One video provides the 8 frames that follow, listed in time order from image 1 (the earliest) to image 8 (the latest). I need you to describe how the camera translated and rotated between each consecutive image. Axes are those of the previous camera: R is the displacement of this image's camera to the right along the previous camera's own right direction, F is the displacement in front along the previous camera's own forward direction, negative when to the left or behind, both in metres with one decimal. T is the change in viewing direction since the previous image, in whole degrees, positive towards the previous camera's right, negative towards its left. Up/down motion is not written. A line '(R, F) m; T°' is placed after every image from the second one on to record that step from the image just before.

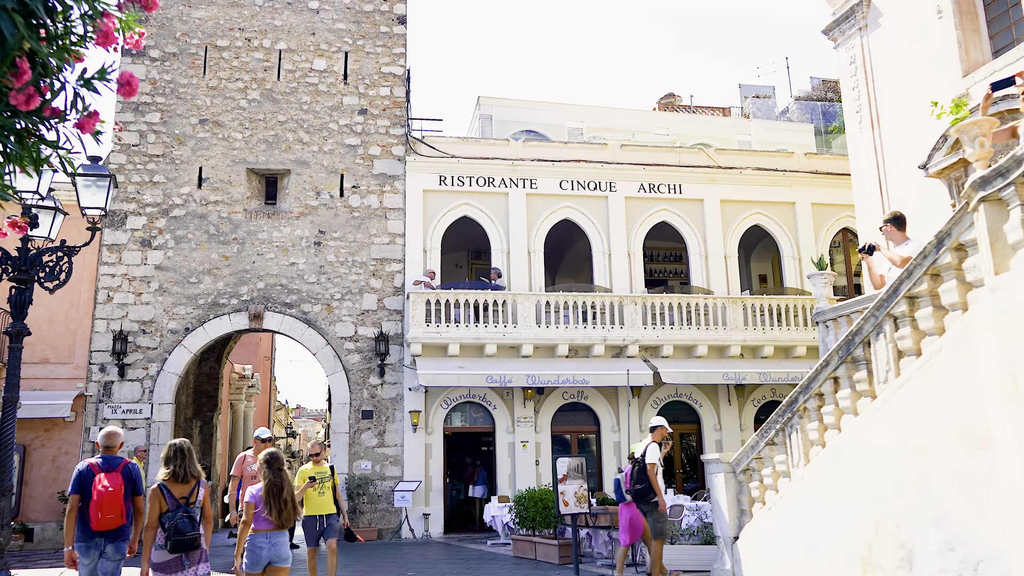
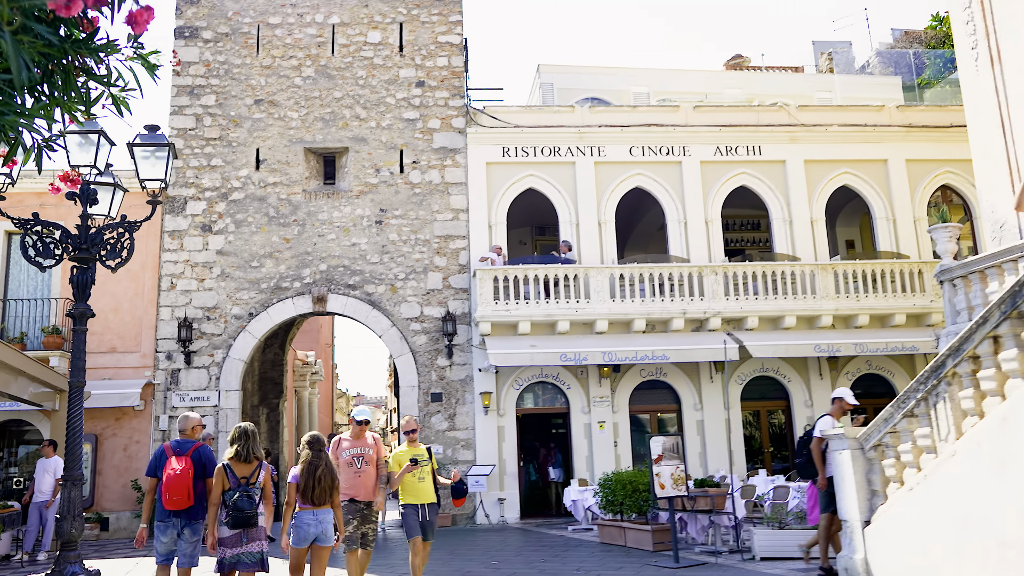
(-0.3, +0.6) m; -4°
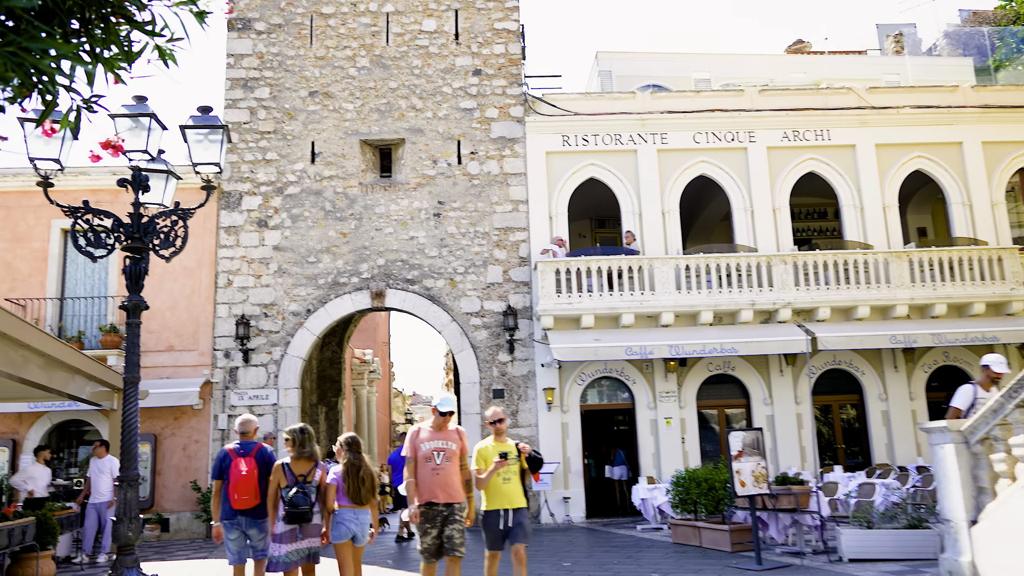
(-0.6, +0.4) m; -2°
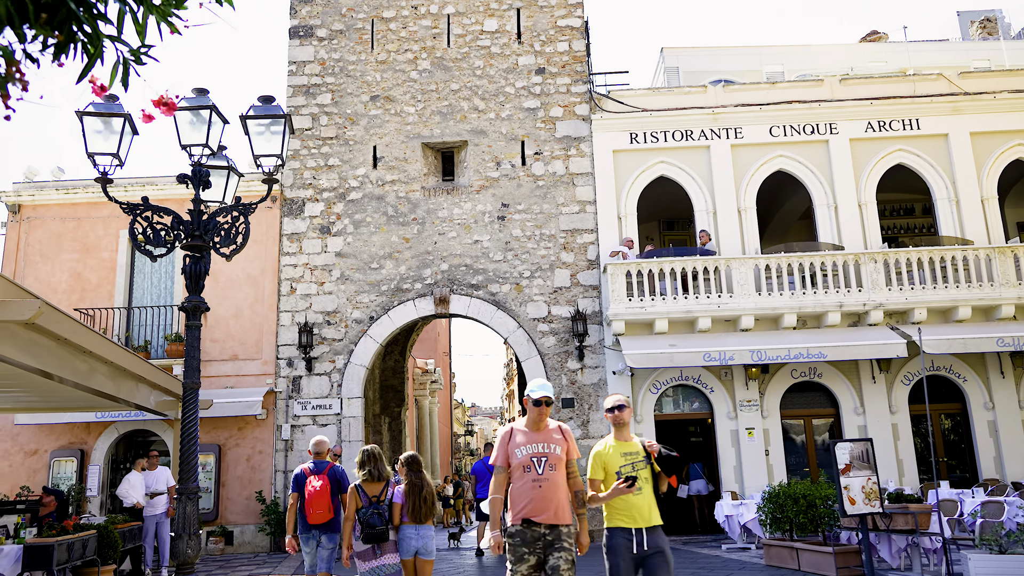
(0.0, +0.5) m; -5°
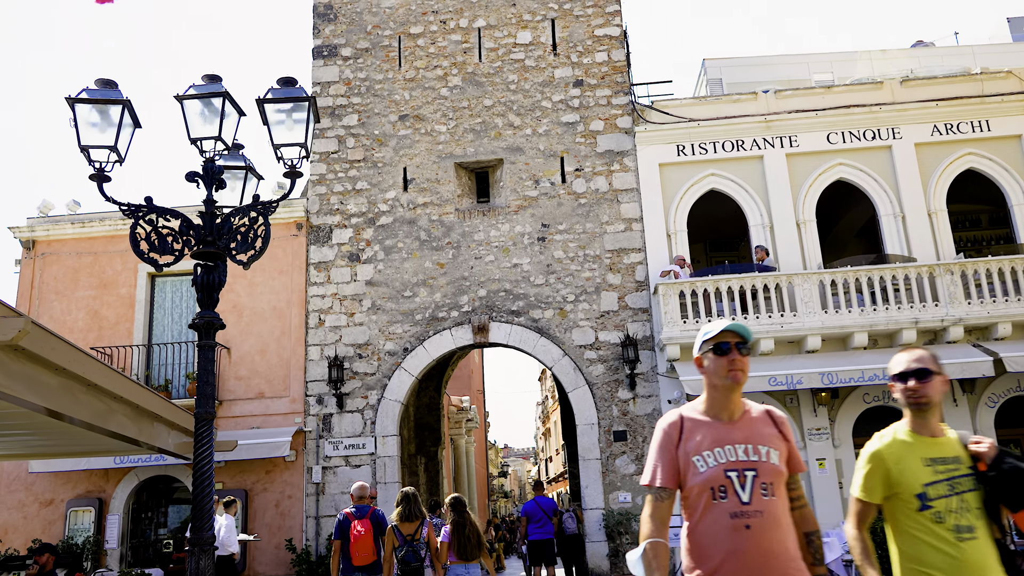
(-0.3, +0.8) m; -1°
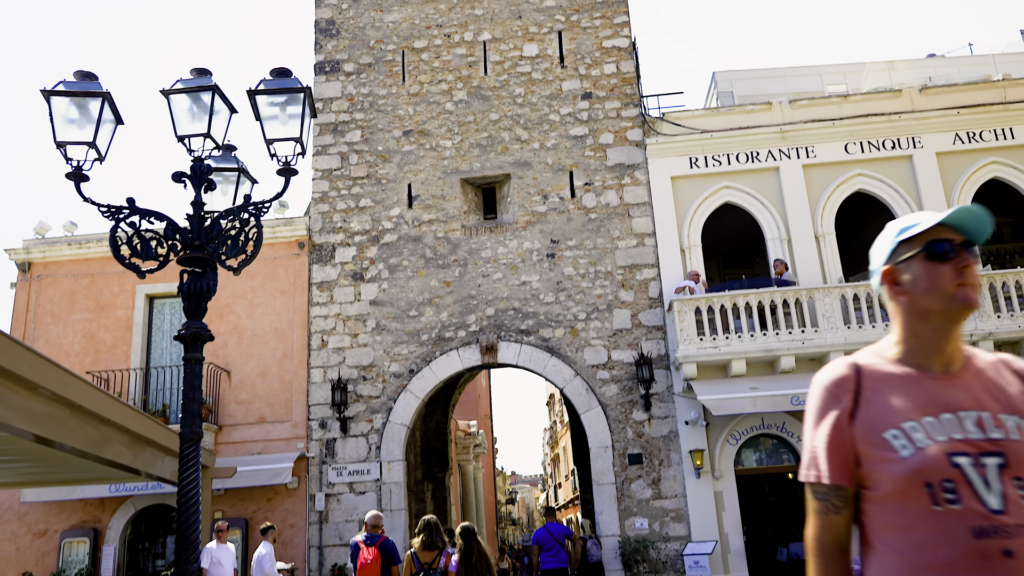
(0.0, +0.4) m; 0°
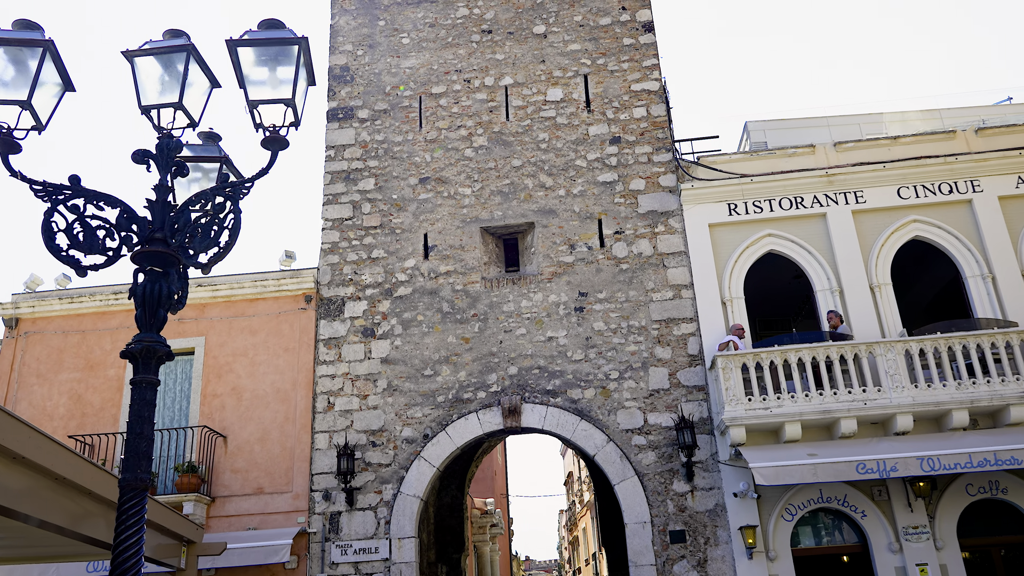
(-0.1, +1.0) m; -1°
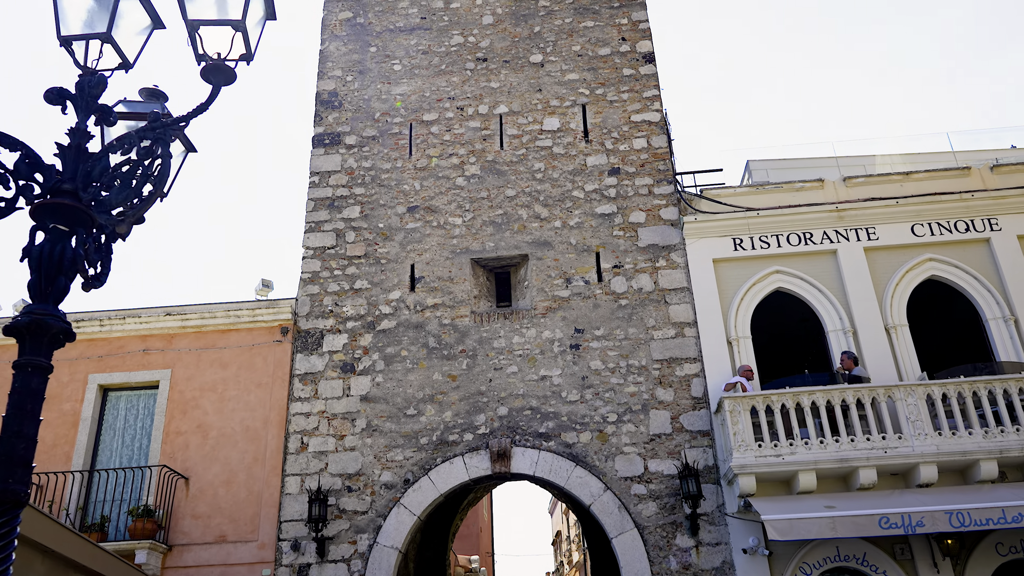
(0.0, +0.7) m; +1°
